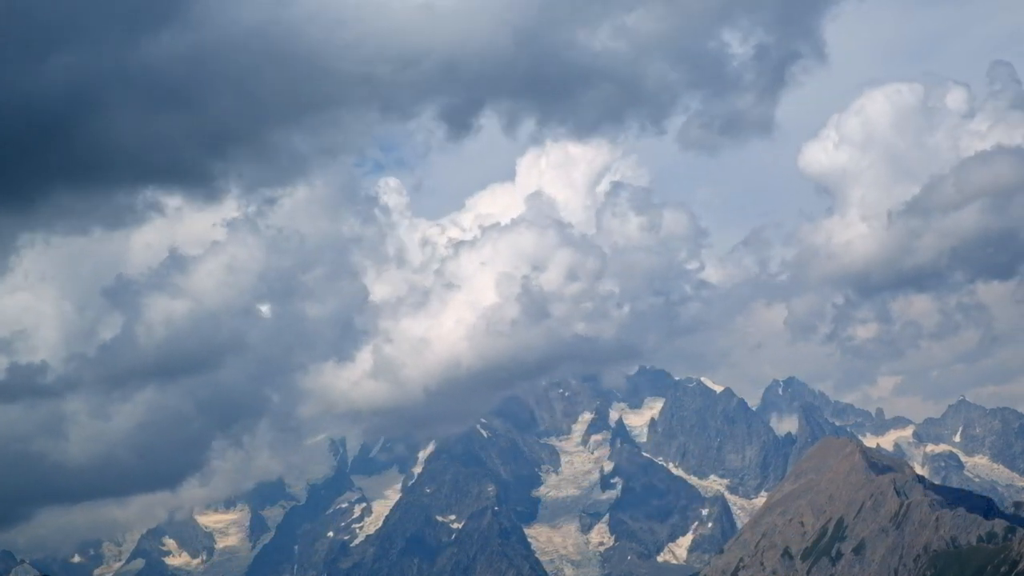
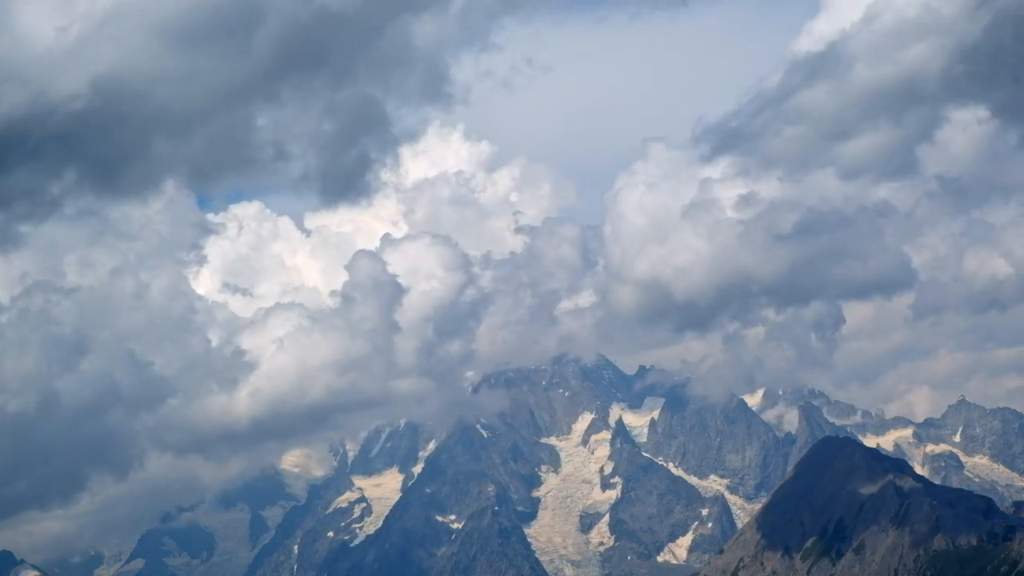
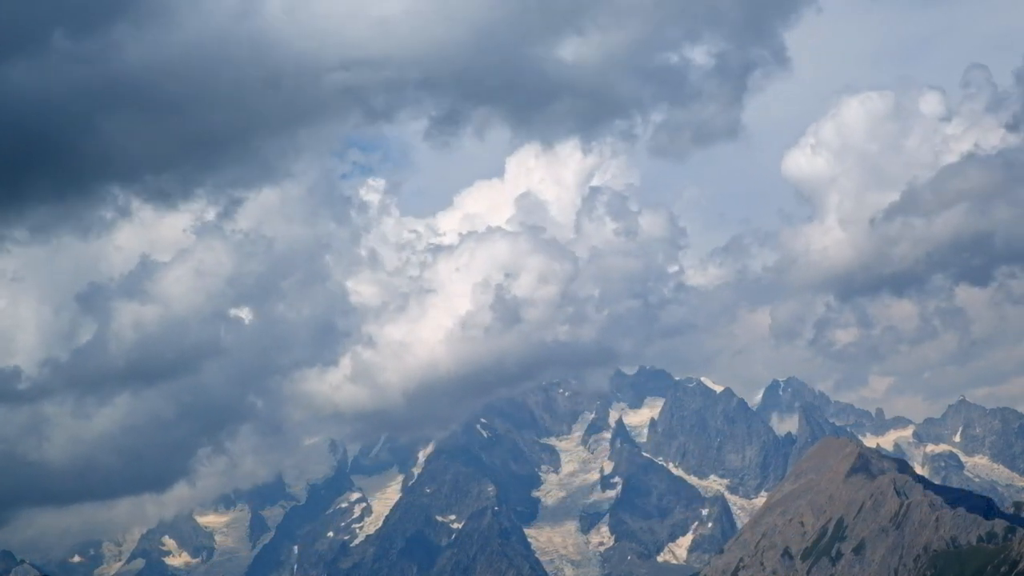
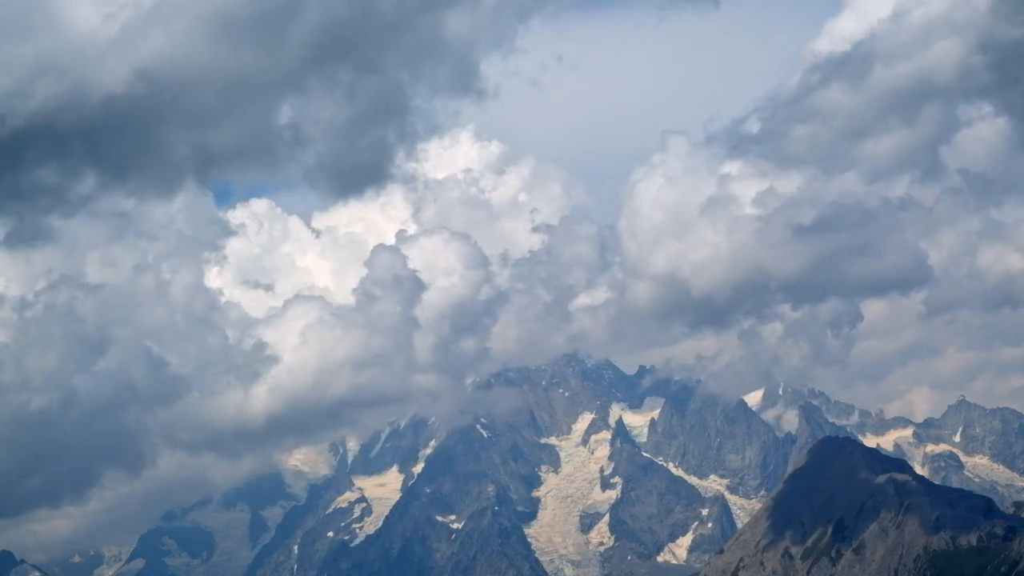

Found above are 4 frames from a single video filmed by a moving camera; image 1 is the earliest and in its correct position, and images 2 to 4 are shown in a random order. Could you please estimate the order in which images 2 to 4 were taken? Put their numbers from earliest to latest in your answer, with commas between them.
3, 4, 2
